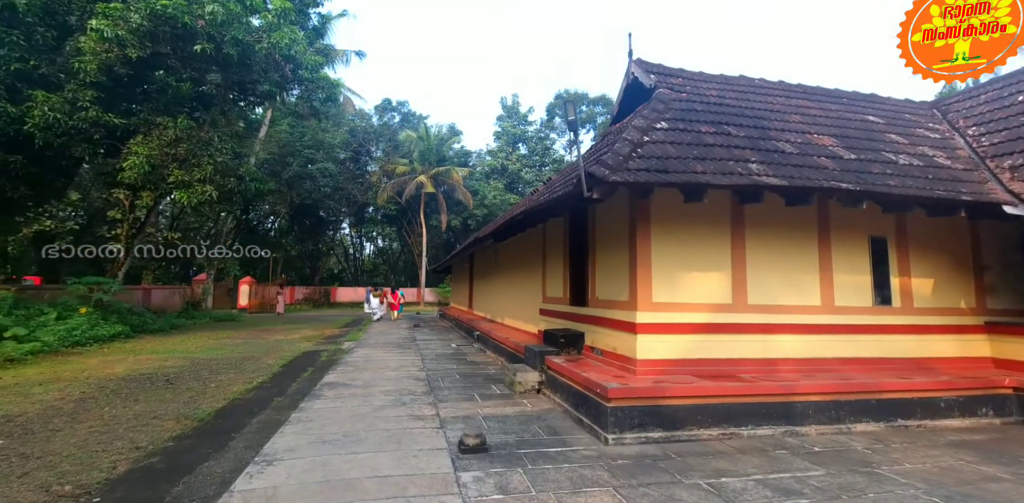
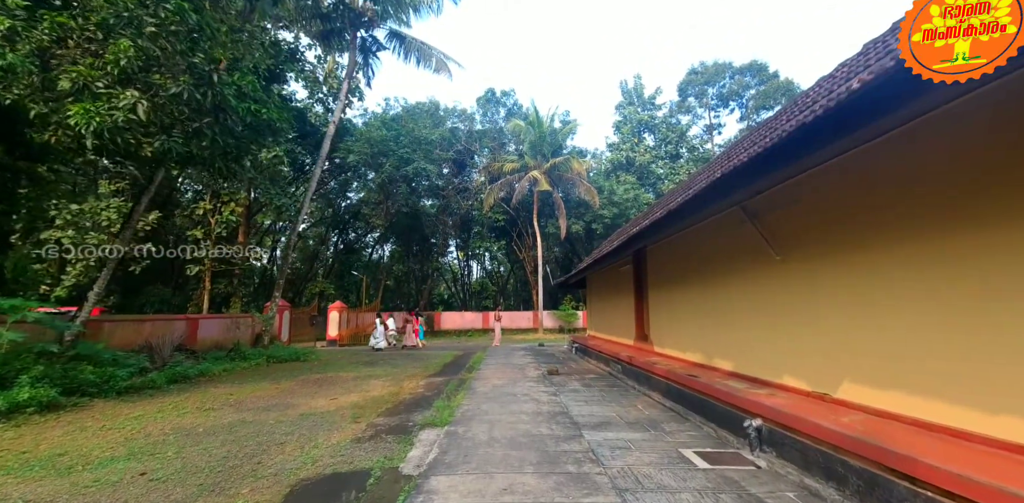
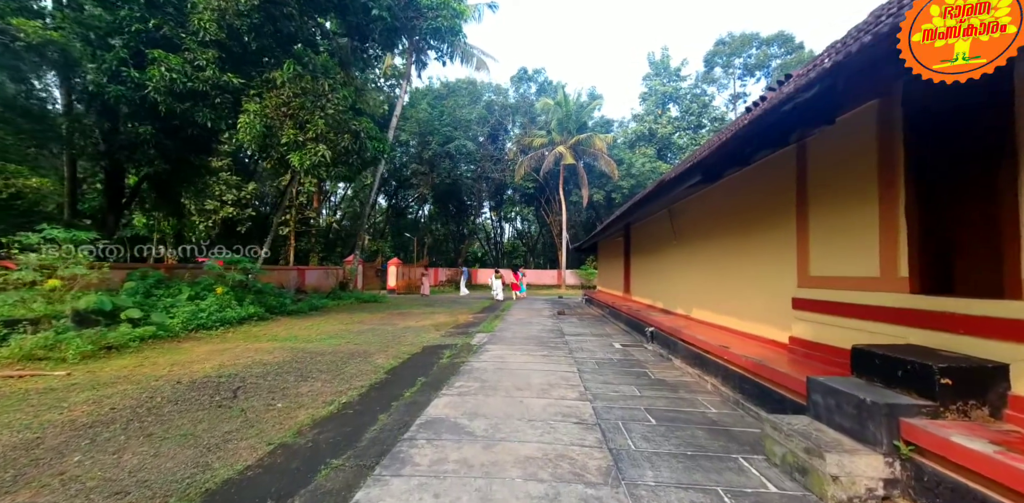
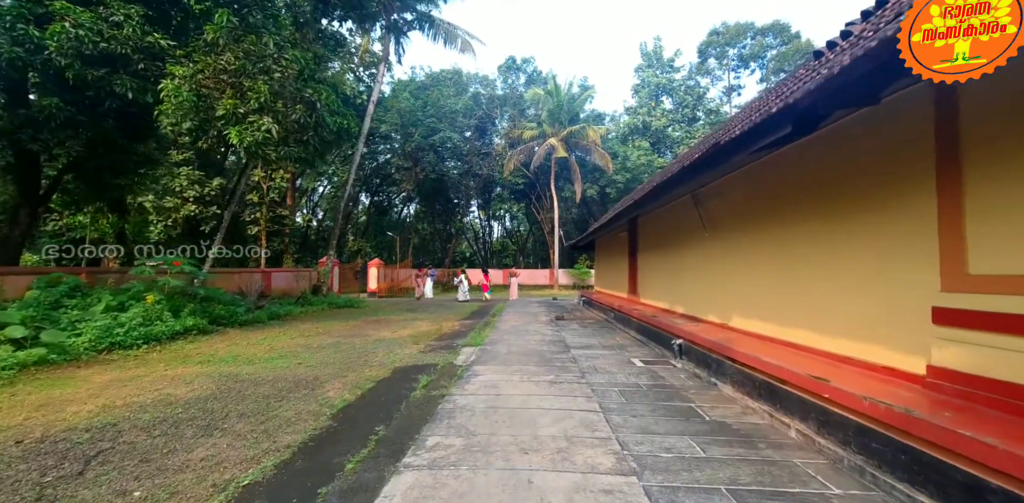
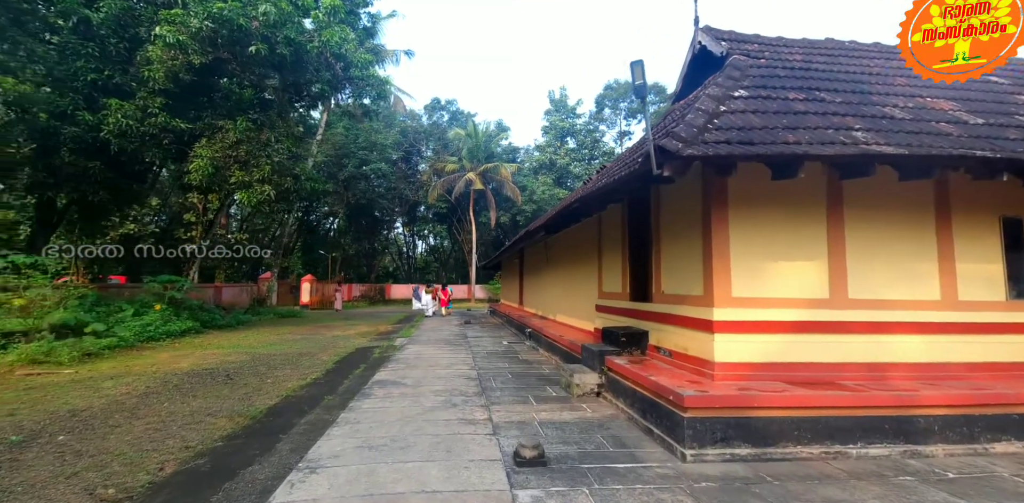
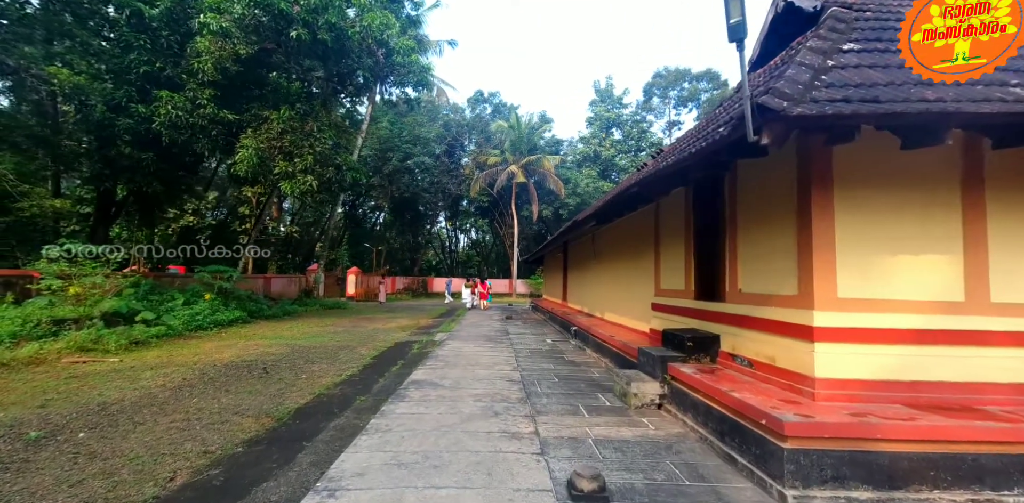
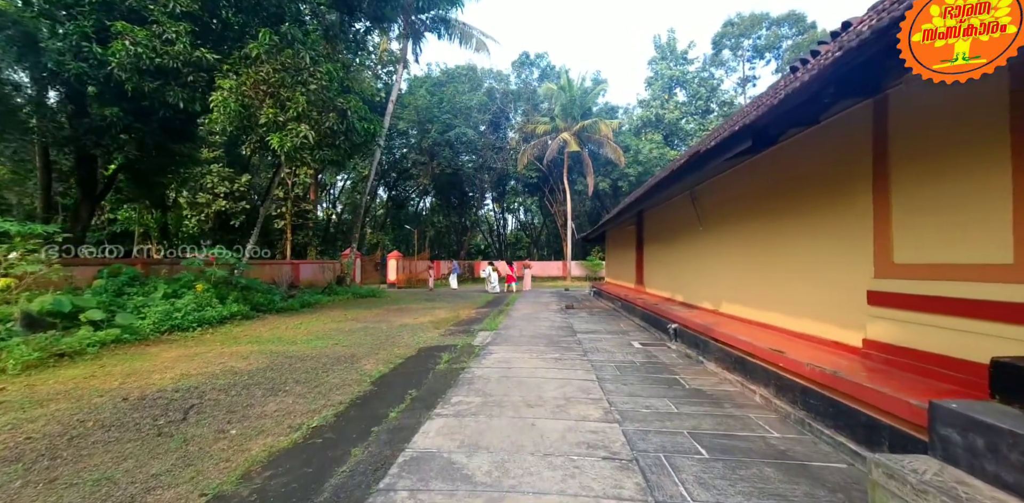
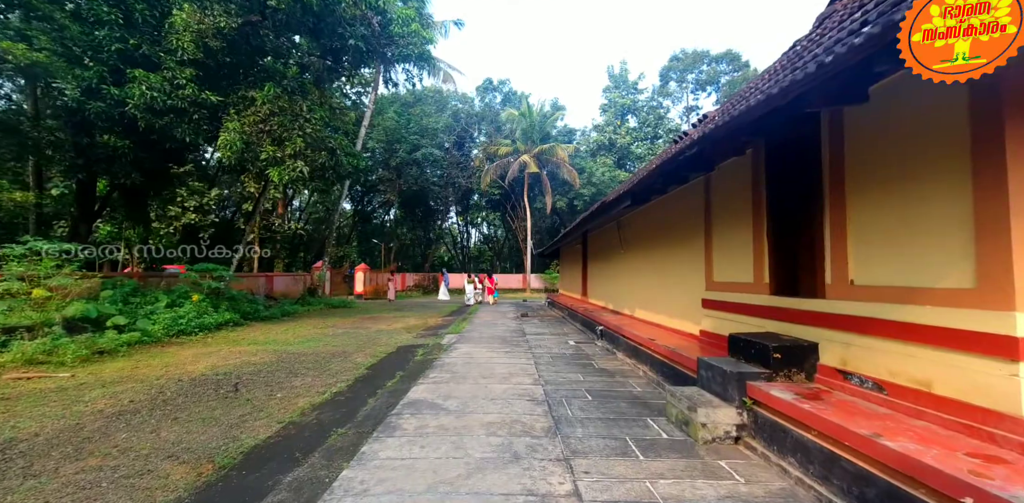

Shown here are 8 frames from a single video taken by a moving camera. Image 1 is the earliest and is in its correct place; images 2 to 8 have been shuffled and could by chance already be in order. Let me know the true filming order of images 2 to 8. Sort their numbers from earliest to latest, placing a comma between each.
5, 6, 8, 3, 7, 4, 2
